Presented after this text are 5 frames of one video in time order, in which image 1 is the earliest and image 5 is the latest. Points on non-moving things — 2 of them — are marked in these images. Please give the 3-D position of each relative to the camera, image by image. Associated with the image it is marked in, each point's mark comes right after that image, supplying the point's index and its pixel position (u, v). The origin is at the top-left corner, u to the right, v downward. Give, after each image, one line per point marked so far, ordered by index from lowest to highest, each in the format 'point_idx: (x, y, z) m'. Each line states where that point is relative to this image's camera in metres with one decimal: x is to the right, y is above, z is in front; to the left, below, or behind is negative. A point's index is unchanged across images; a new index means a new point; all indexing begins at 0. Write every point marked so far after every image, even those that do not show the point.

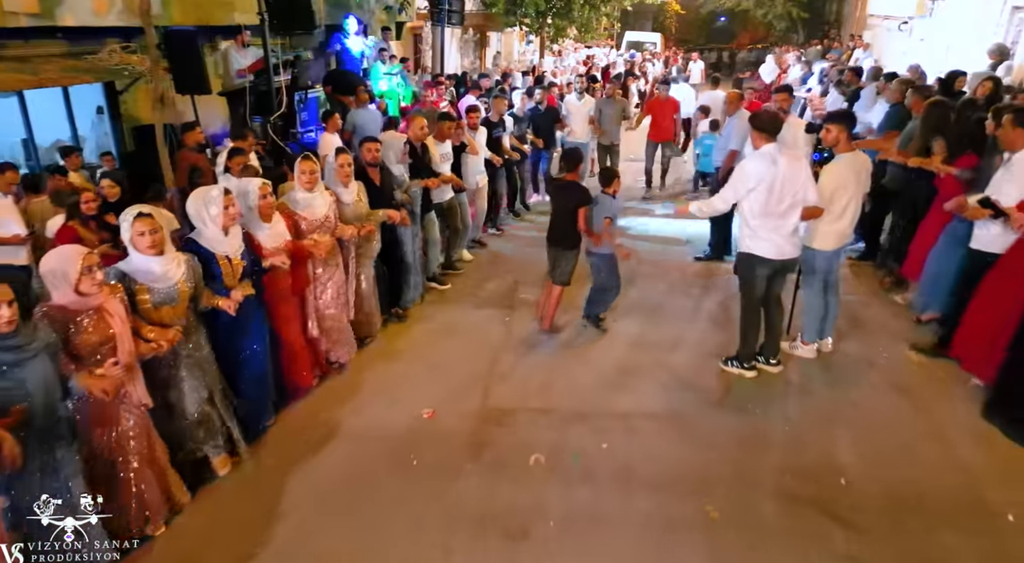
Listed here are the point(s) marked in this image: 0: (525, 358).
0: (+0.1, -0.5, +4.3) m
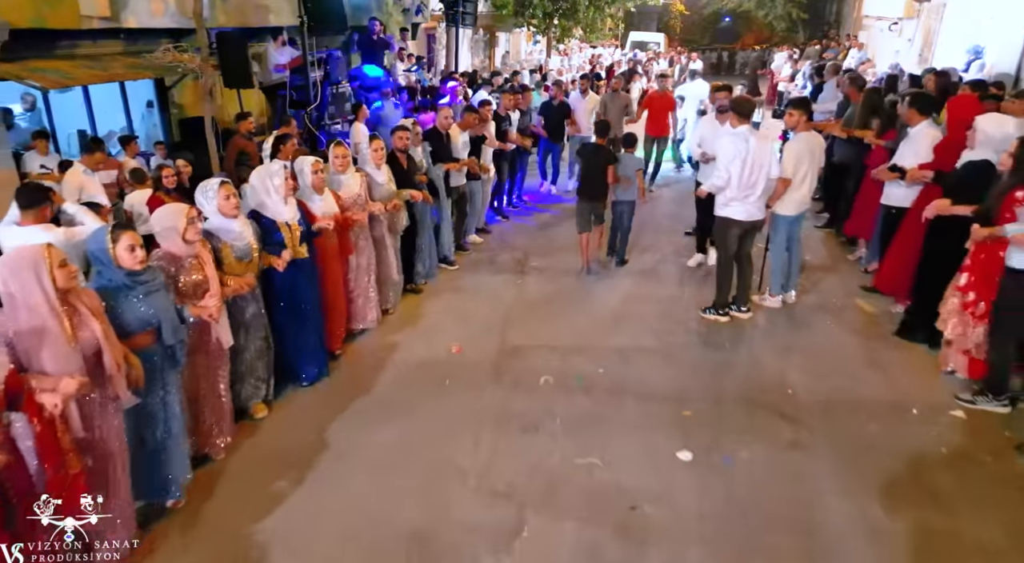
0: (+0.2, -0.2, +5.1) m
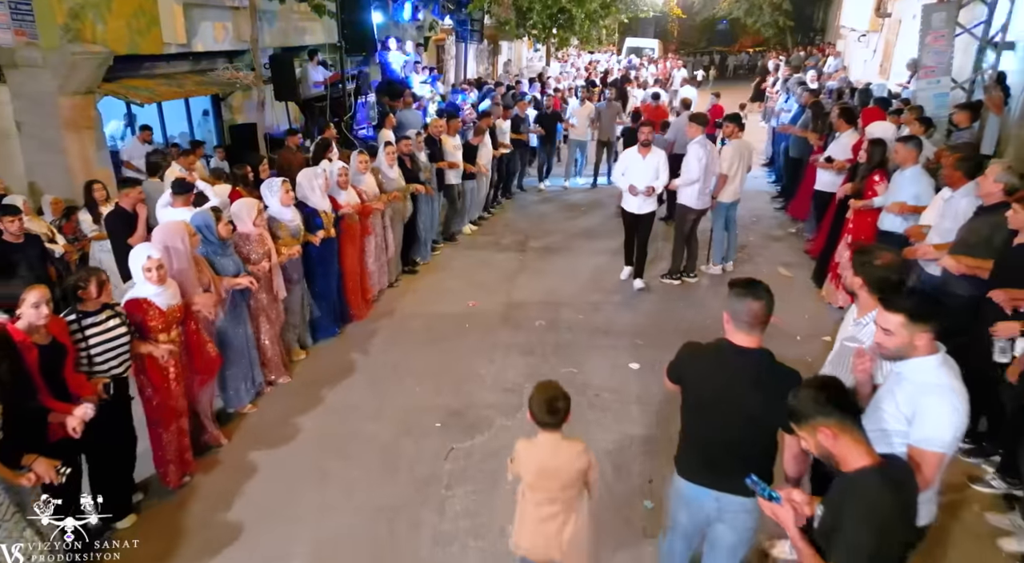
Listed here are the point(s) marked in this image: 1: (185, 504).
0: (+0.2, 0.0, +6.5) m
1: (-1.8, -1.2, +3.5) m
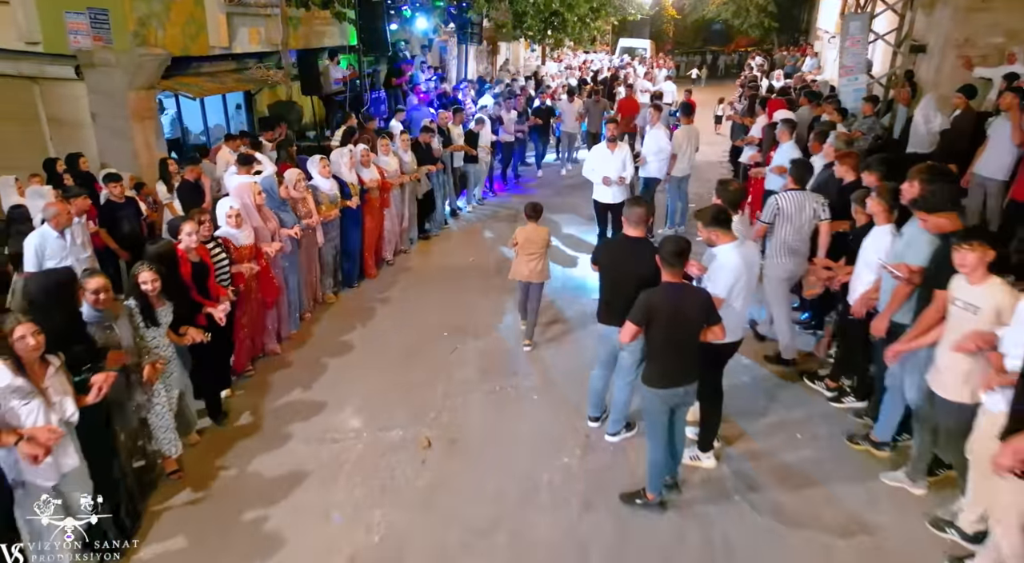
0: (+0.1, +0.5, +7.9) m
1: (-1.9, -0.7, +4.8) m
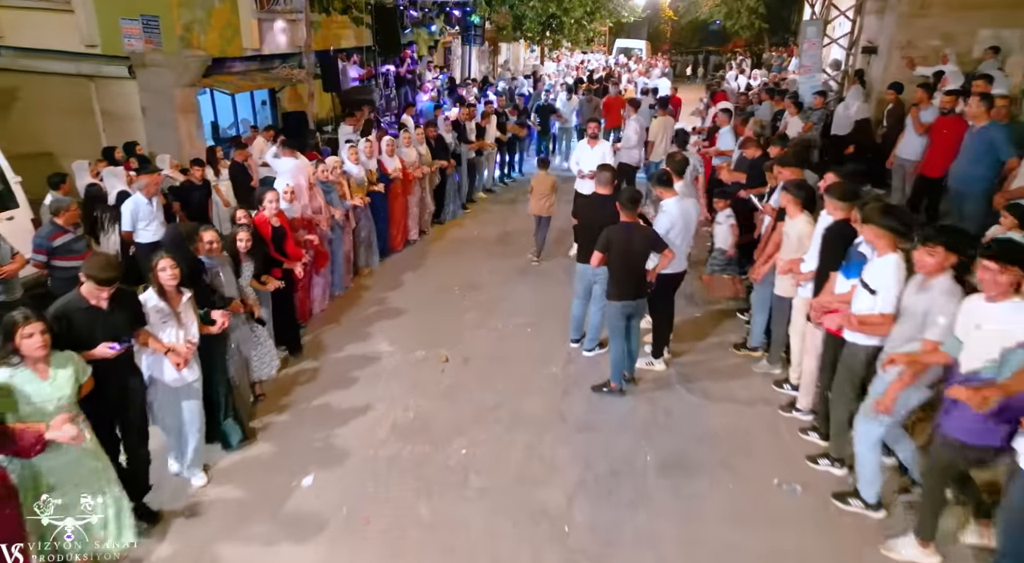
0: (+0.1, +0.9, +9.0) m
1: (-1.9, -0.4, +6.0) m
